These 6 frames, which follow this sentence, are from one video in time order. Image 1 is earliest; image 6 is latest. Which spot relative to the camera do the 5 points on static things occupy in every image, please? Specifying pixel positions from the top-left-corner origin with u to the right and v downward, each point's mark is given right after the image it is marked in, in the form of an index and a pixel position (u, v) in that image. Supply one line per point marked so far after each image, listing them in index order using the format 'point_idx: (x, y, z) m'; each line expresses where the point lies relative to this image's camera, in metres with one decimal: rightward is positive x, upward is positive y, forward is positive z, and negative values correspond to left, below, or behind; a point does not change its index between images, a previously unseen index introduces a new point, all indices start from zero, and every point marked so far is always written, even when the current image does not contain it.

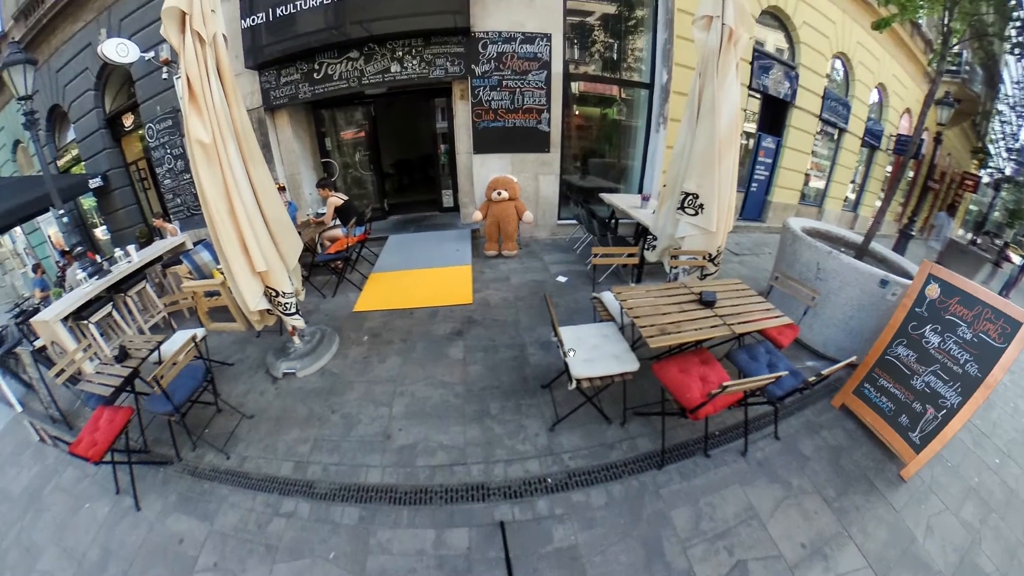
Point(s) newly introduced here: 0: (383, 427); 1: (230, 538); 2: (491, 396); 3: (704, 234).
0: (-1.1, -1.2, +4.9) m
1: (-1.9, -1.6, +3.8) m
2: (-0.2, -1.0, +5.3) m
3: (+1.7, +0.5, +5.0) m
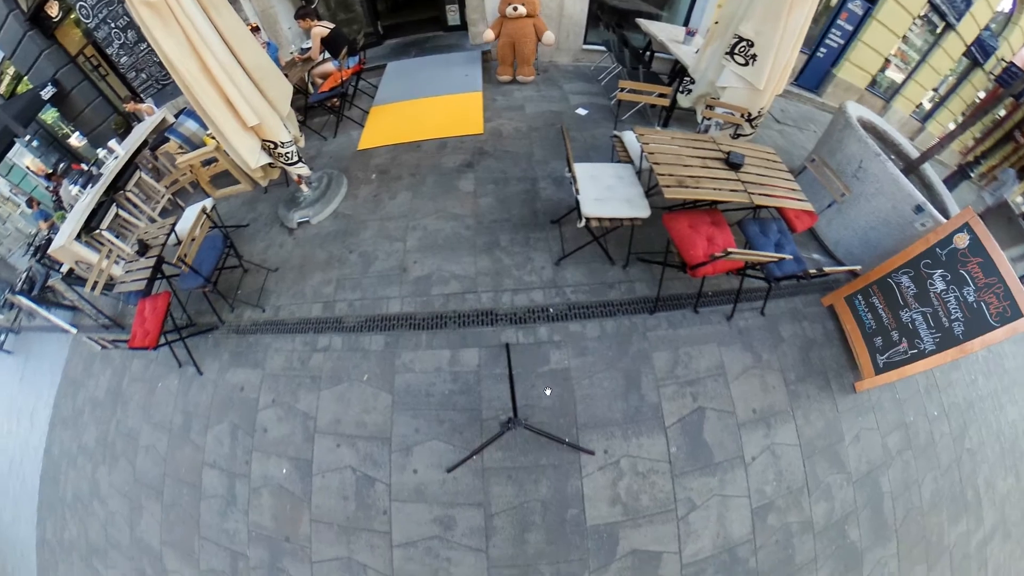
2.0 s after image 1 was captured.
0: (-1.1, +0.2, +5.2) m
1: (-1.9, -0.7, +4.6) m
2: (-0.1, +0.6, +5.4) m
3: (+1.8, +1.5, +4.3) m
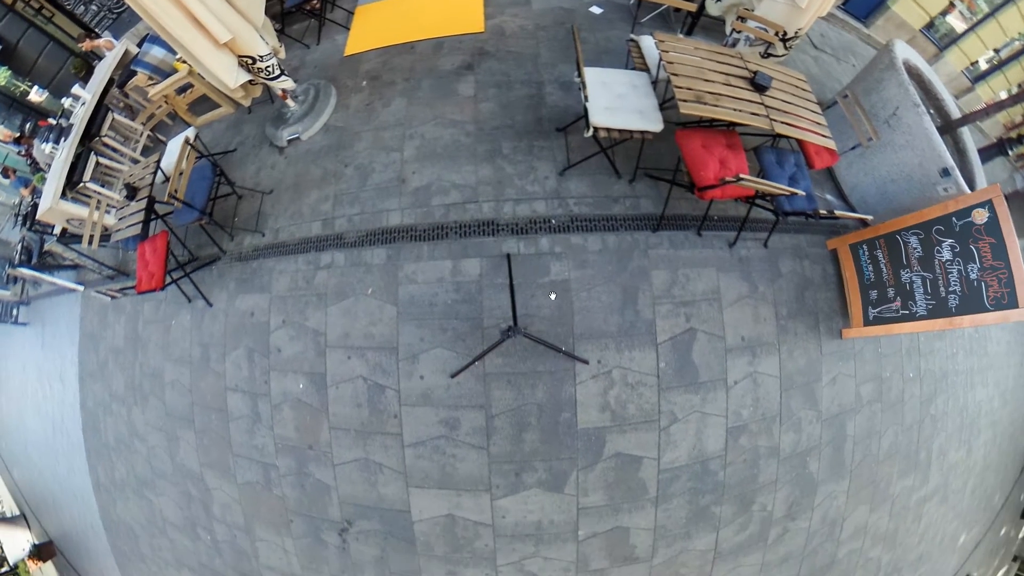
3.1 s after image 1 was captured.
0: (-1.0, +1.0, +5.0) m
1: (-1.9, -0.1, +4.7) m
2: (-0.1, +1.4, +5.1) m
3: (+1.9, +1.9, +3.8) m
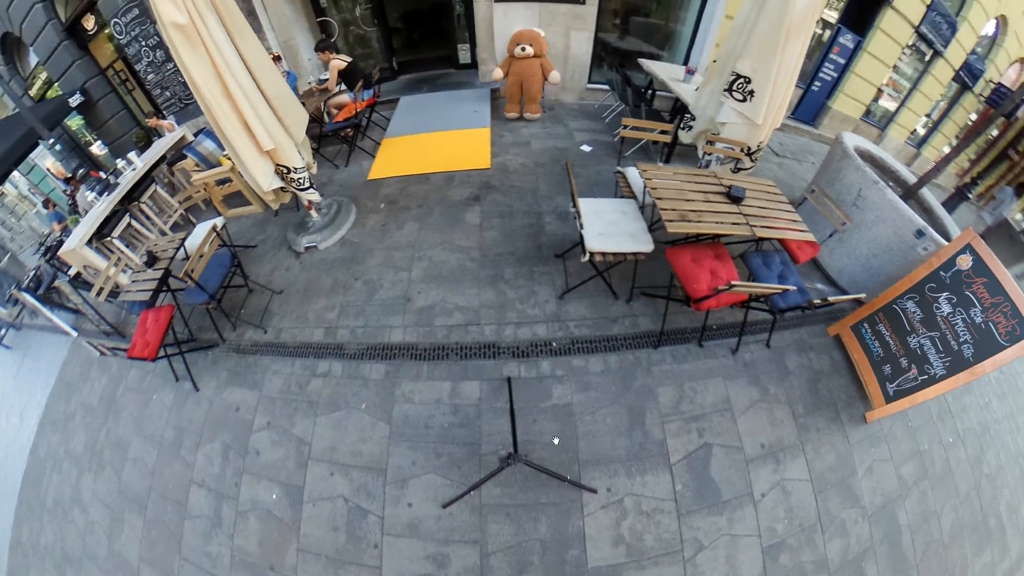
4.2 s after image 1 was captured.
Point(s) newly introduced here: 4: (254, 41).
0: (-1.0, 0.0, +5.2) m
1: (-1.9, -0.9, +4.5) m
2: (-0.1, +0.3, +5.5) m
3: (+1.9, +1.3, +4.5) m
4: (-1.9, +1.8, +4.2) m
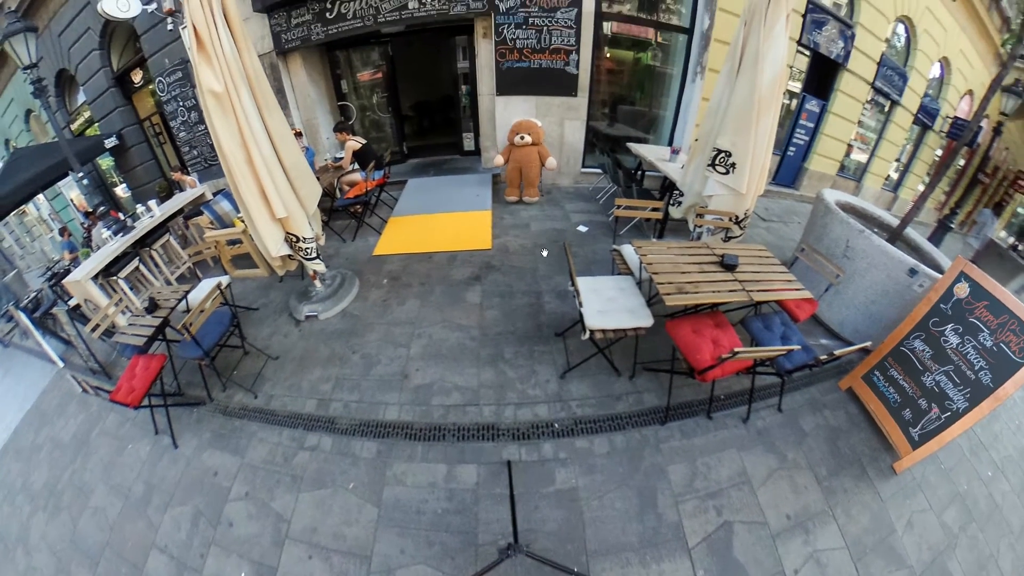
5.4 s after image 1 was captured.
0: (-1.0, -0.7, +5.1) m
1: (-1.9, -1.3, +4.2) m
2: (-0.1, -0.5, +5.5) m
3: (+1.9, +0.8, +4.8) m
4: (-1.9, +1.4, +4.6) m
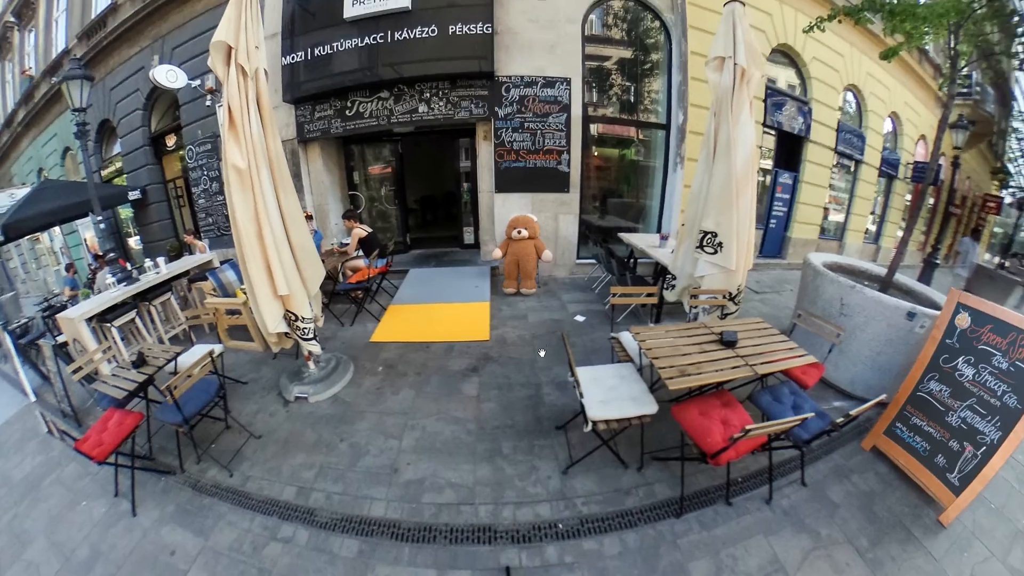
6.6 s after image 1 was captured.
0: (-1.0, -1.4, +4.8) m
1: (-1.9, -1.7, +3.7) m
2: (-0.1, -1.3, +5.2) m
3: (+1.9, +0.1, +4.9) m
4: (-1.9, +0.7, +4.9) m
